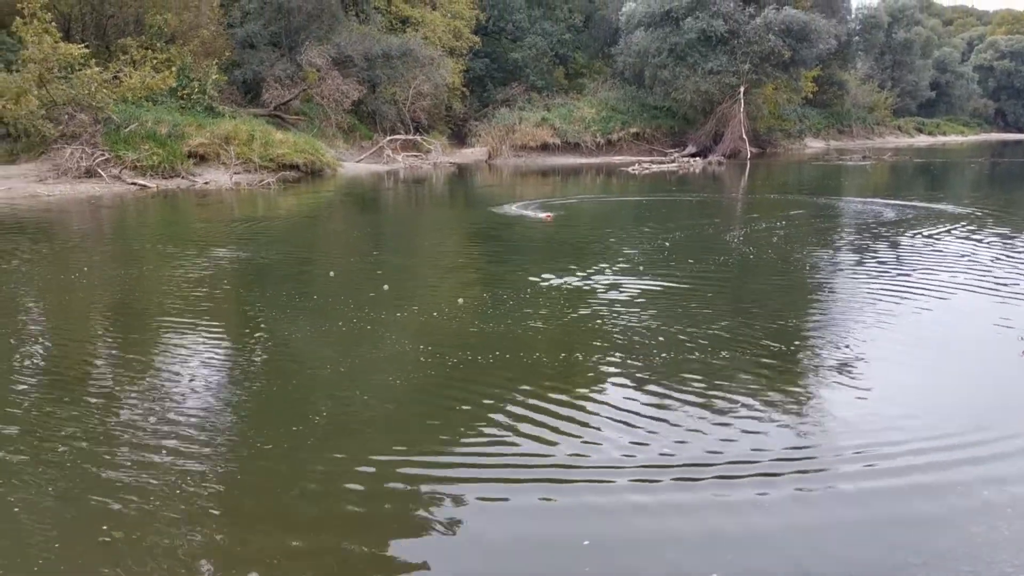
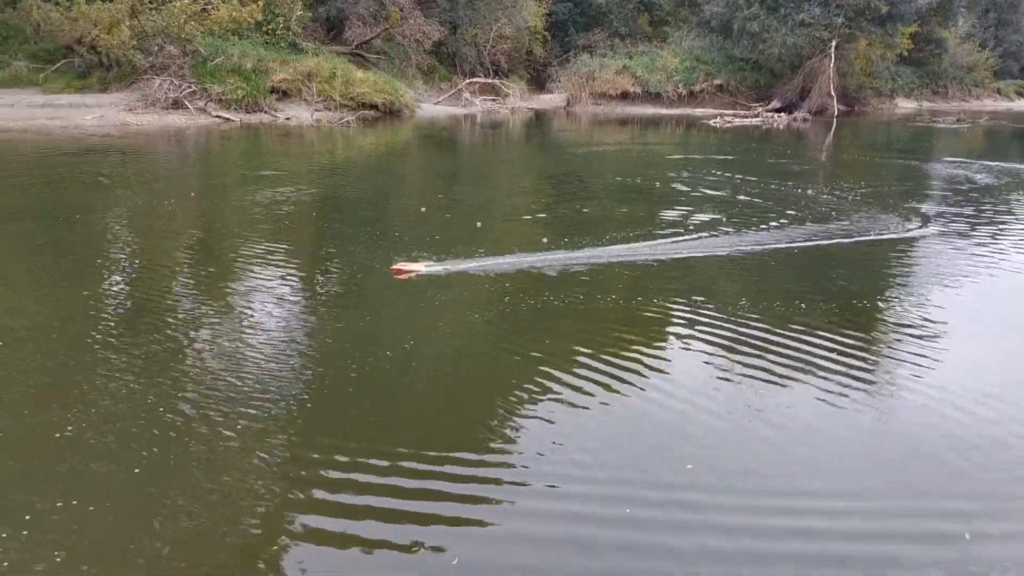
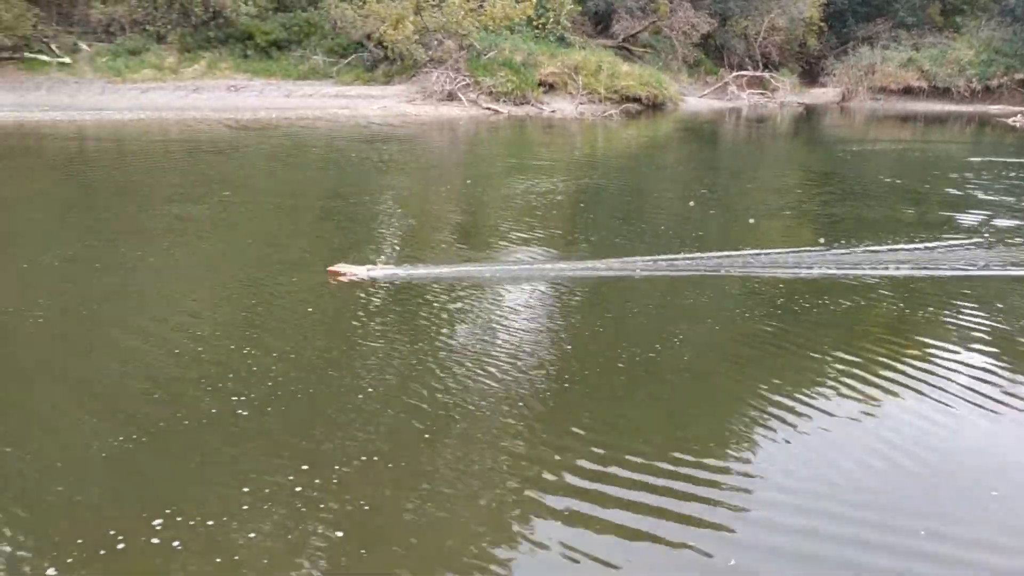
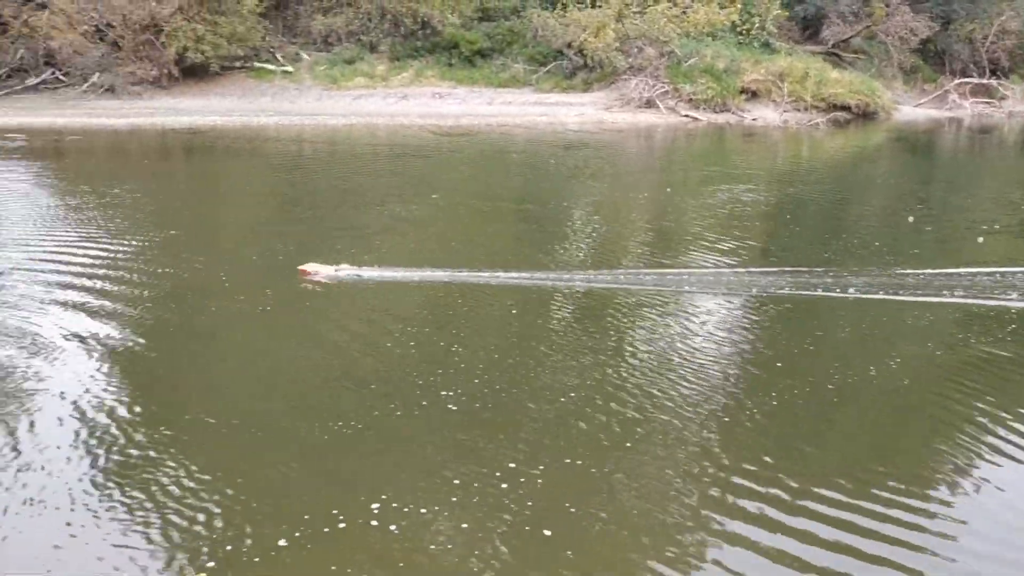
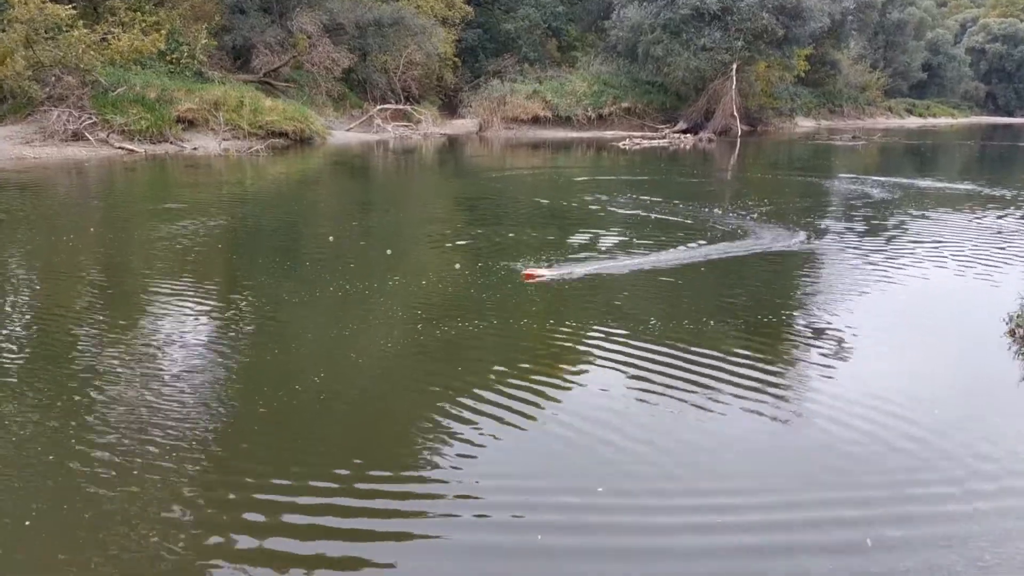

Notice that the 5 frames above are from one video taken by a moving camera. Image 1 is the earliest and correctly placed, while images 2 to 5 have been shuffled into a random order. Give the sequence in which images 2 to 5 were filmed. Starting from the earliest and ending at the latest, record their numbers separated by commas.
5, 2, 3, 4
